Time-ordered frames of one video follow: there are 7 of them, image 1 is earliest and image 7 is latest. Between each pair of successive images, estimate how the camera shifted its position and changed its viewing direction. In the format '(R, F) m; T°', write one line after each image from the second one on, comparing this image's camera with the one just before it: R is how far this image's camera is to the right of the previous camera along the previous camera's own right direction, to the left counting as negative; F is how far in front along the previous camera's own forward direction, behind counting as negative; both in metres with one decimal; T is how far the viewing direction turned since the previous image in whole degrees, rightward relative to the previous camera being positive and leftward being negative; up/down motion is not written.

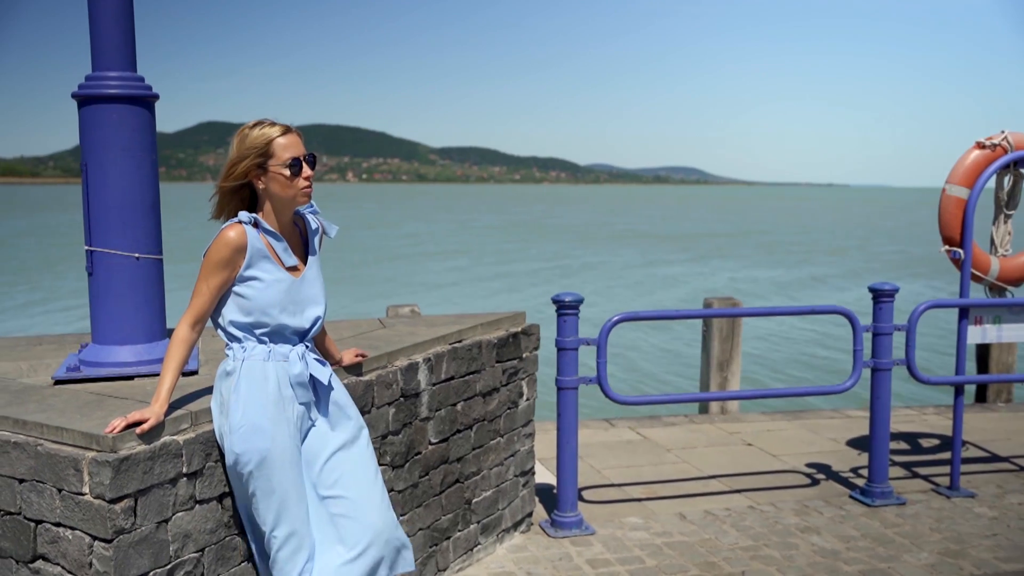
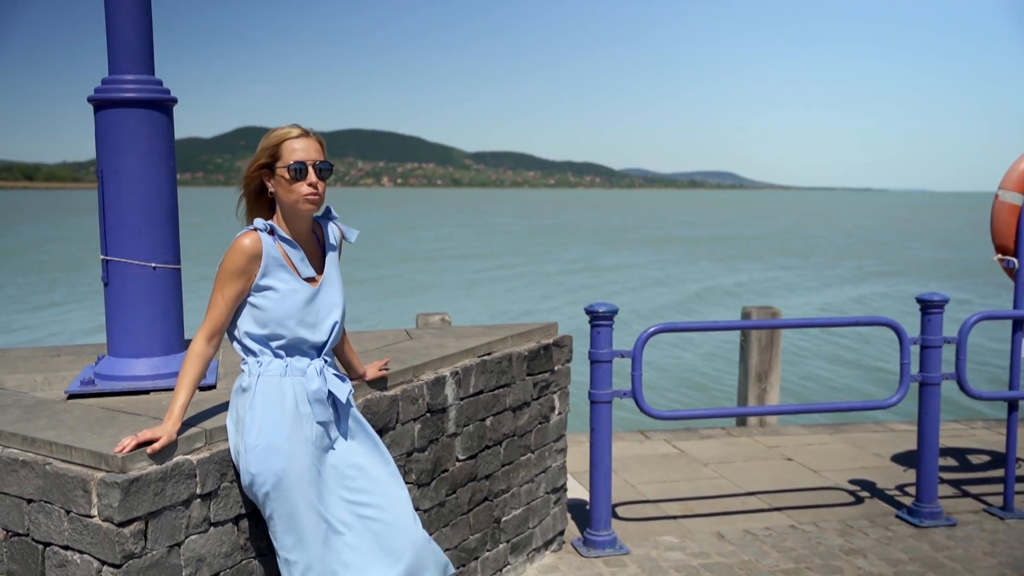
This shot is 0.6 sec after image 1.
(0.0, +0.2) m; -2°
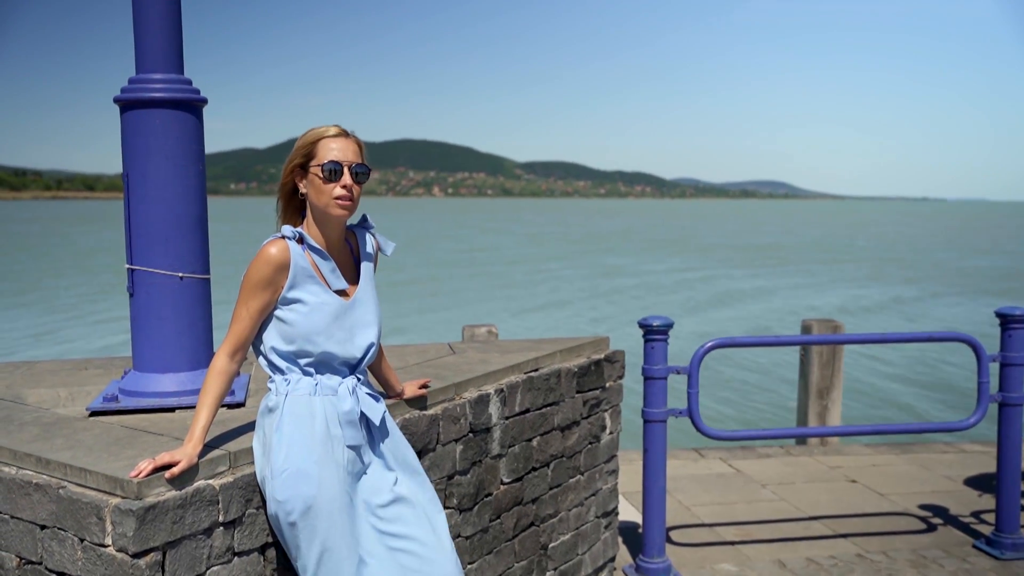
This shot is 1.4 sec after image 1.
(0.0, +0.3) m; -3°
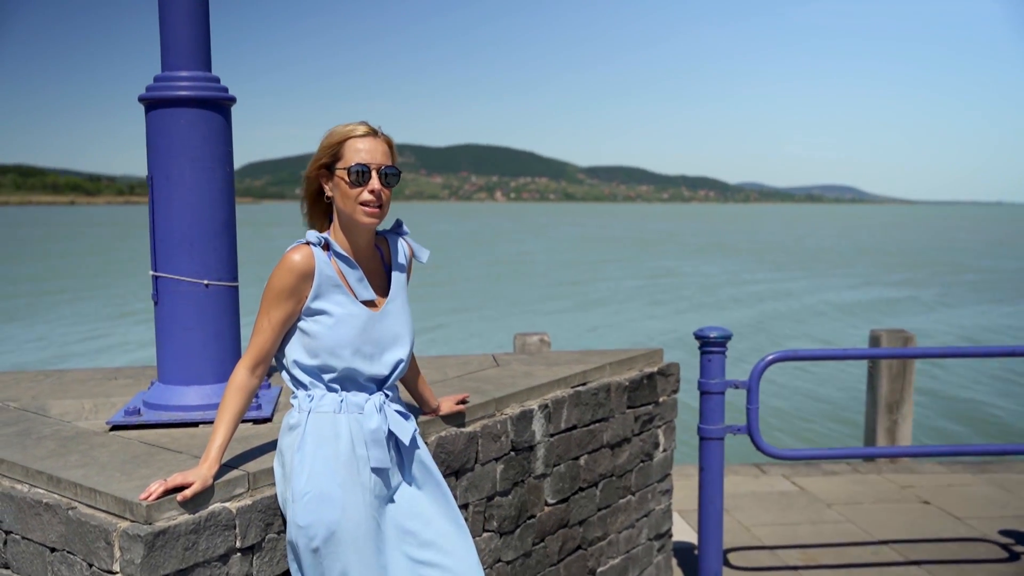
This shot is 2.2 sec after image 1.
(+0.1, +0.3) m; -4°
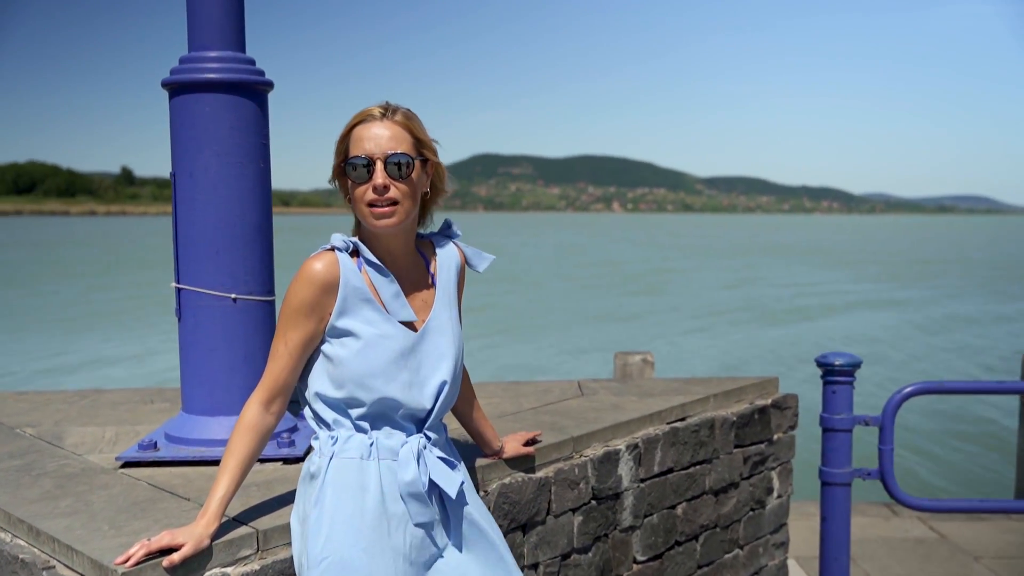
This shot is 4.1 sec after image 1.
(+0.1, +0.7) m; -7°
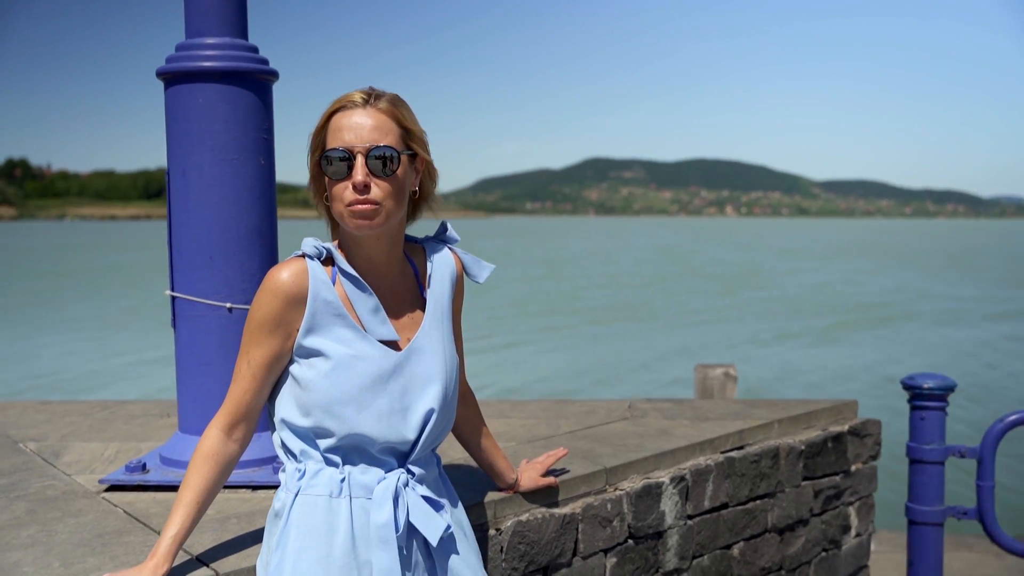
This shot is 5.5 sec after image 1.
(+0.3, +0.4) m; -6°
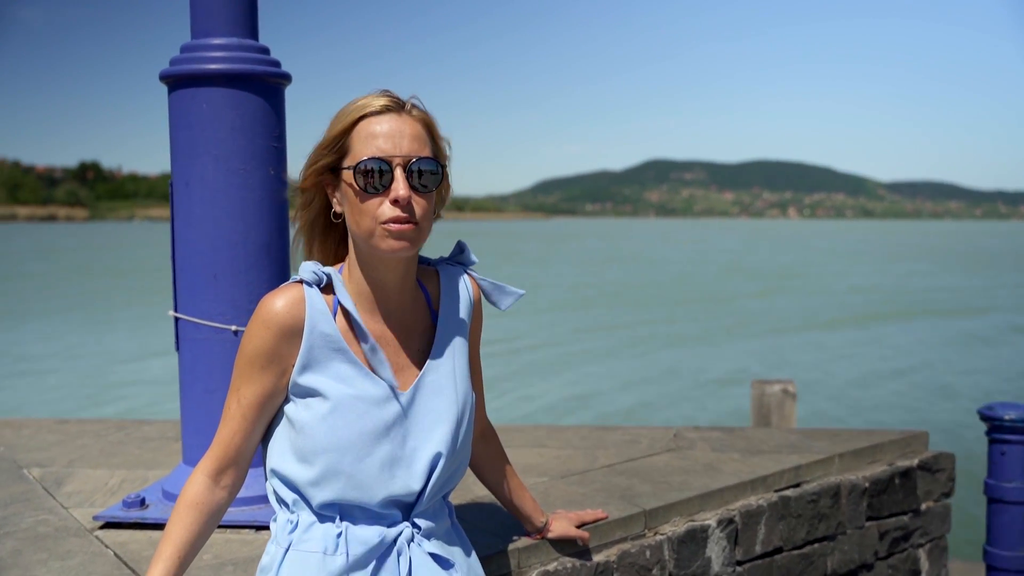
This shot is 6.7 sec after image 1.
(+0.1, +0.3) m; -4°
